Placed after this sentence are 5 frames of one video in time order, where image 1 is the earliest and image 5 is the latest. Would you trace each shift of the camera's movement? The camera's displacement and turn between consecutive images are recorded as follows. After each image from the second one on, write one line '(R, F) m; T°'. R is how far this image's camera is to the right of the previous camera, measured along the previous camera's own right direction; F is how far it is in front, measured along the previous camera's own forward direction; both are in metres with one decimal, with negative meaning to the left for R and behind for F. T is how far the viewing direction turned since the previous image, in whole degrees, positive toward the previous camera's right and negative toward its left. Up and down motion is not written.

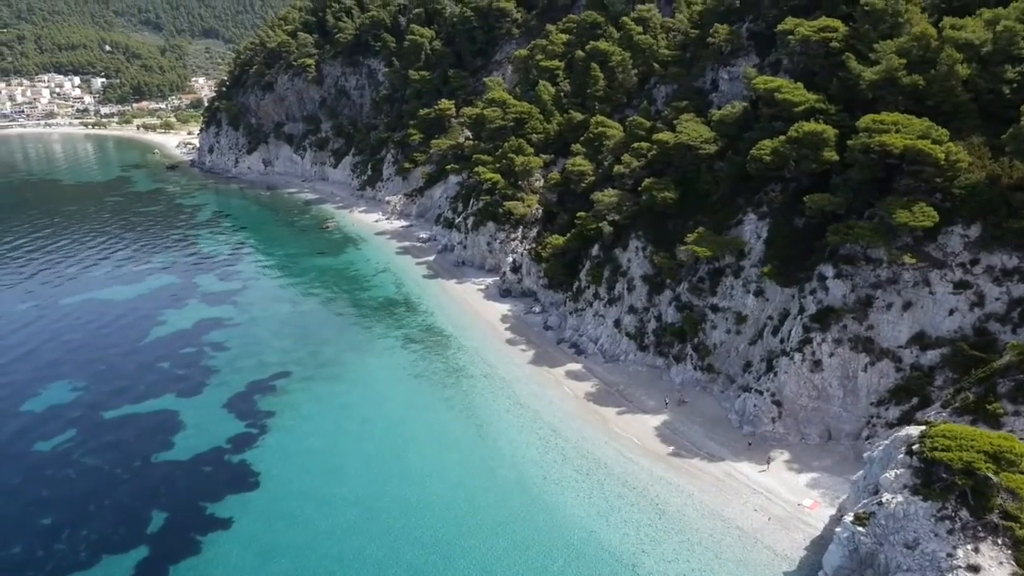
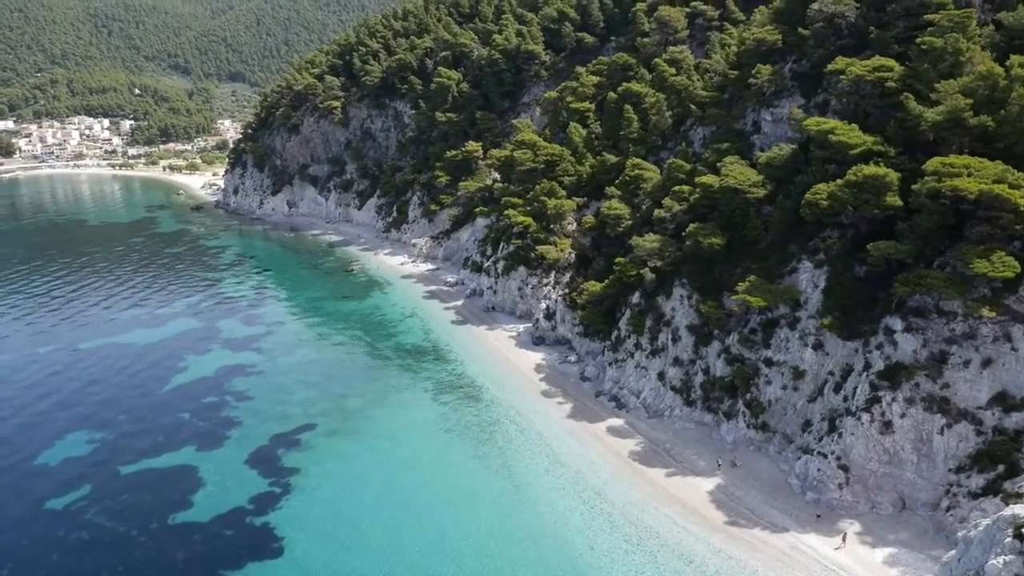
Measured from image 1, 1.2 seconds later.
(-1.2, +2.1) m; -1°
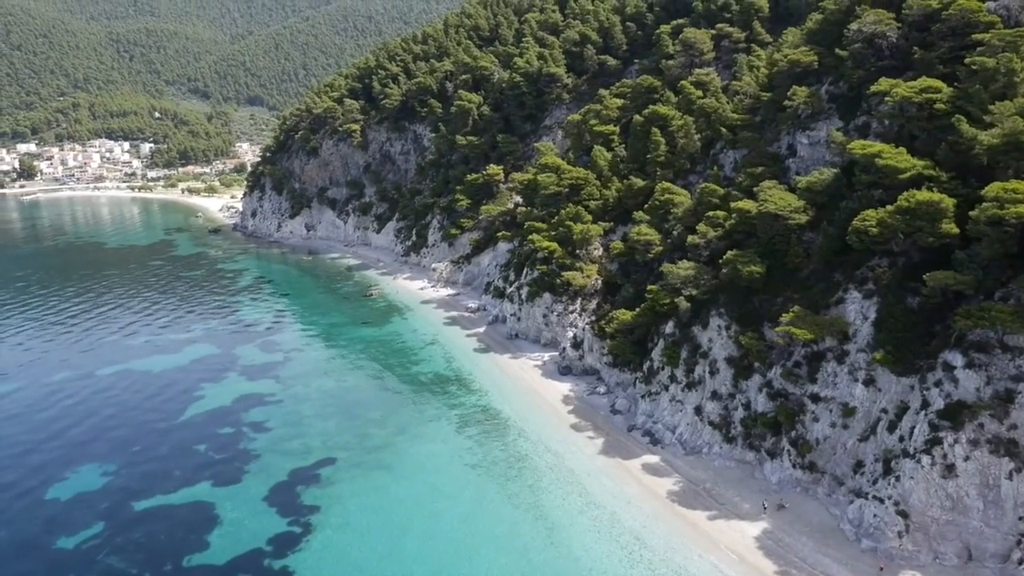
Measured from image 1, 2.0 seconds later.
(-0.9, +1.6) m; -1°
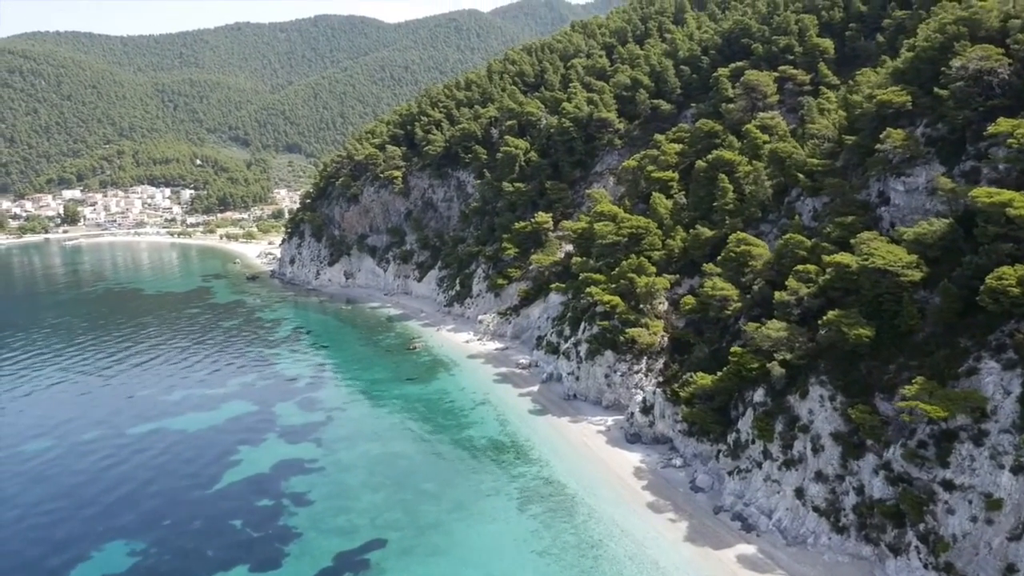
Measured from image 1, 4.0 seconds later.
(-2.2, +3.9) m; -2°
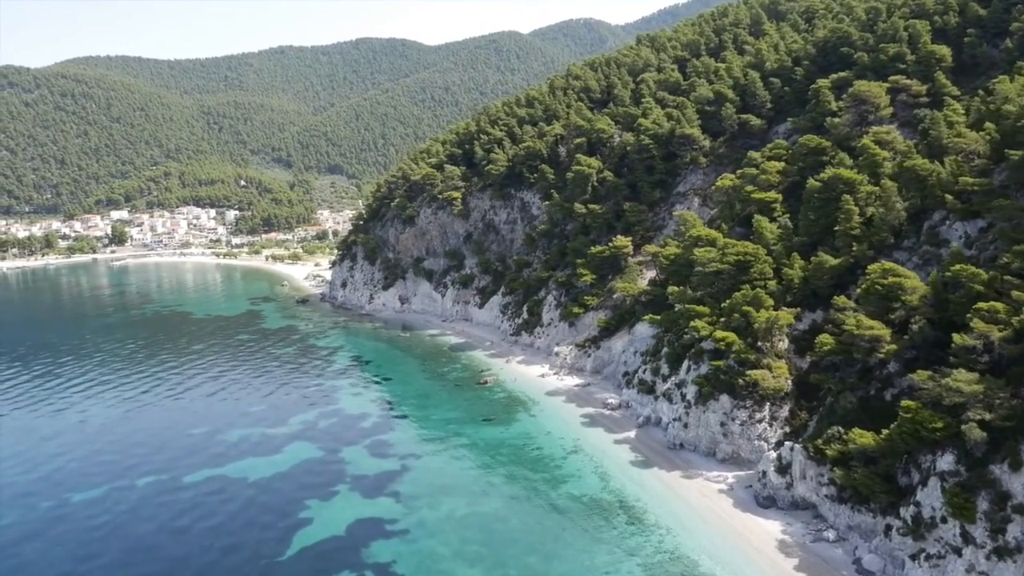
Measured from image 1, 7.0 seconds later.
(-4.5, +5.8) m; -3°
